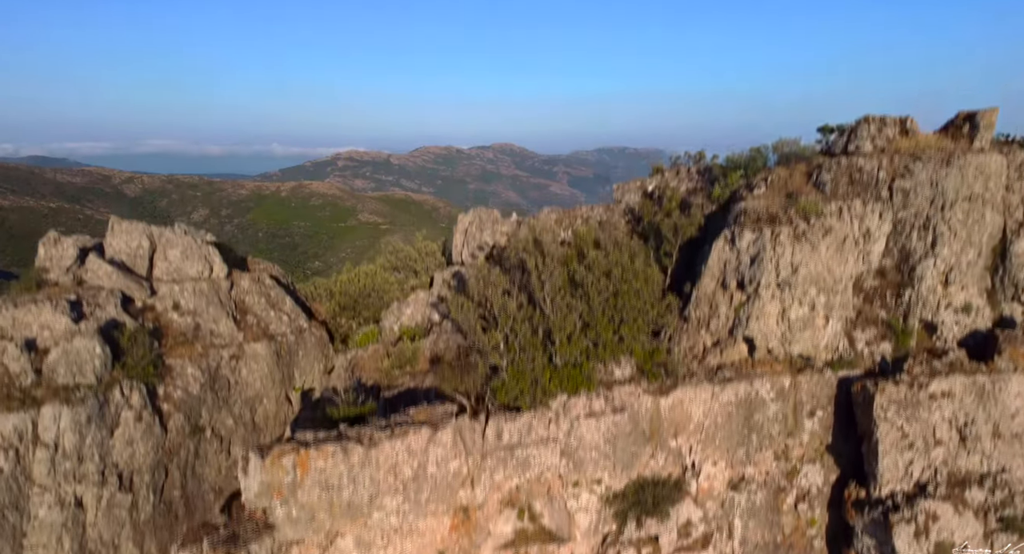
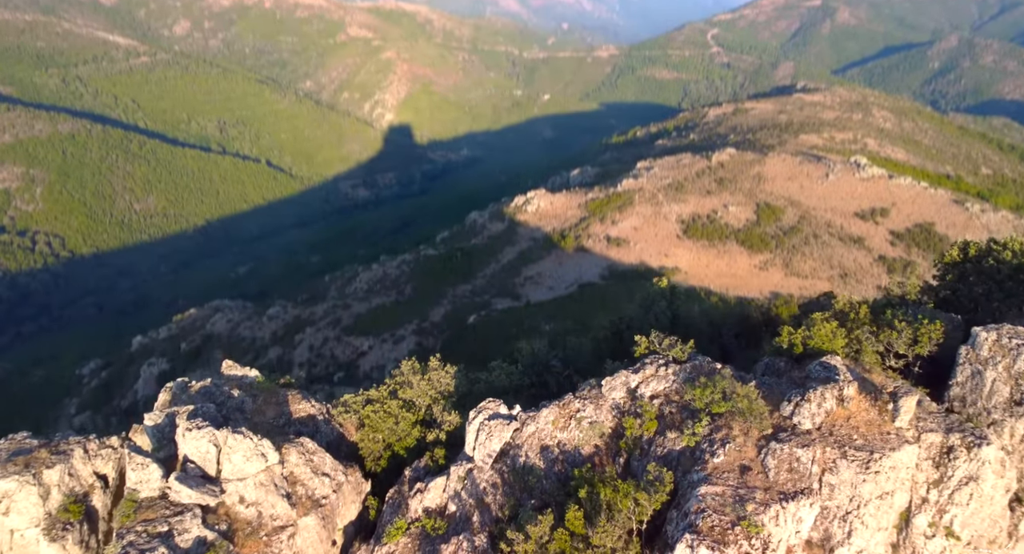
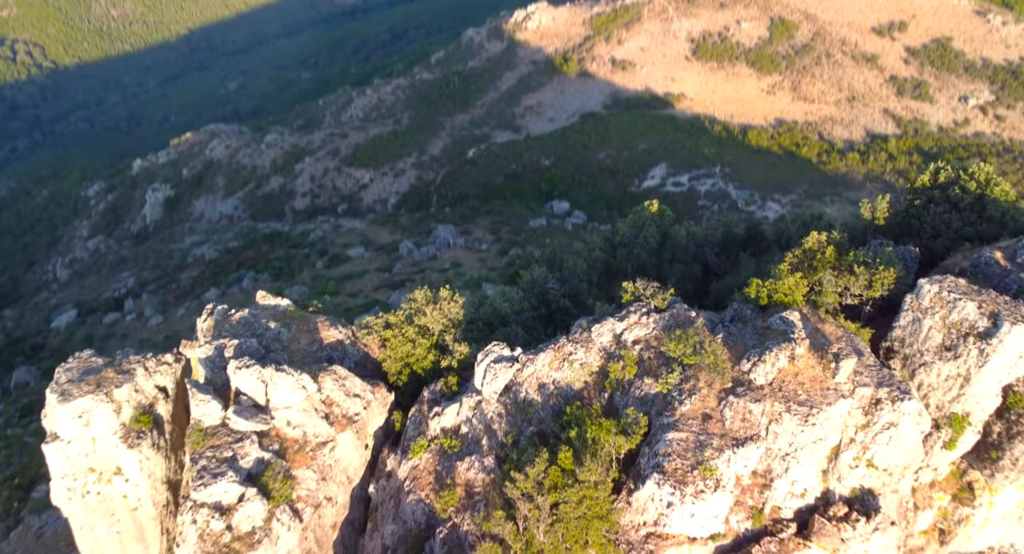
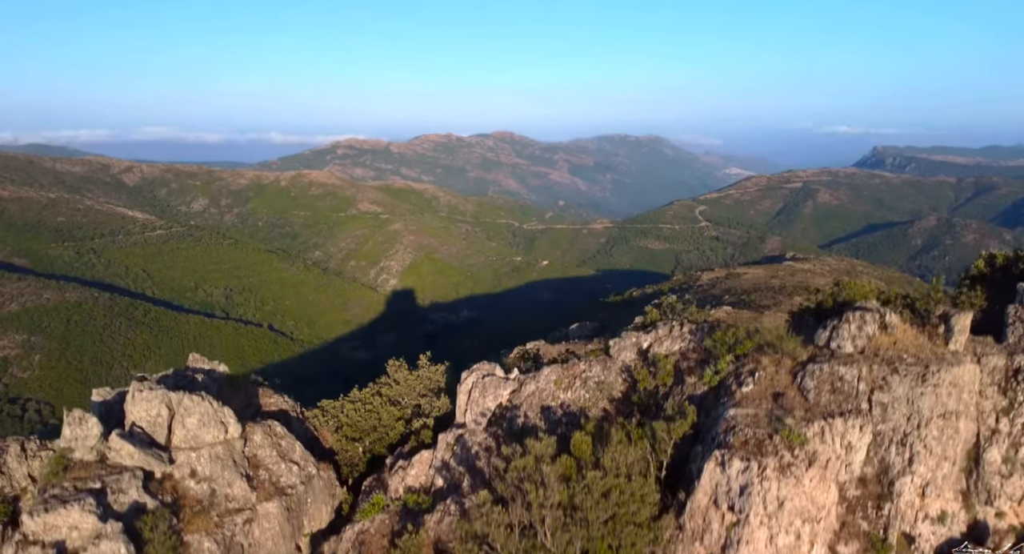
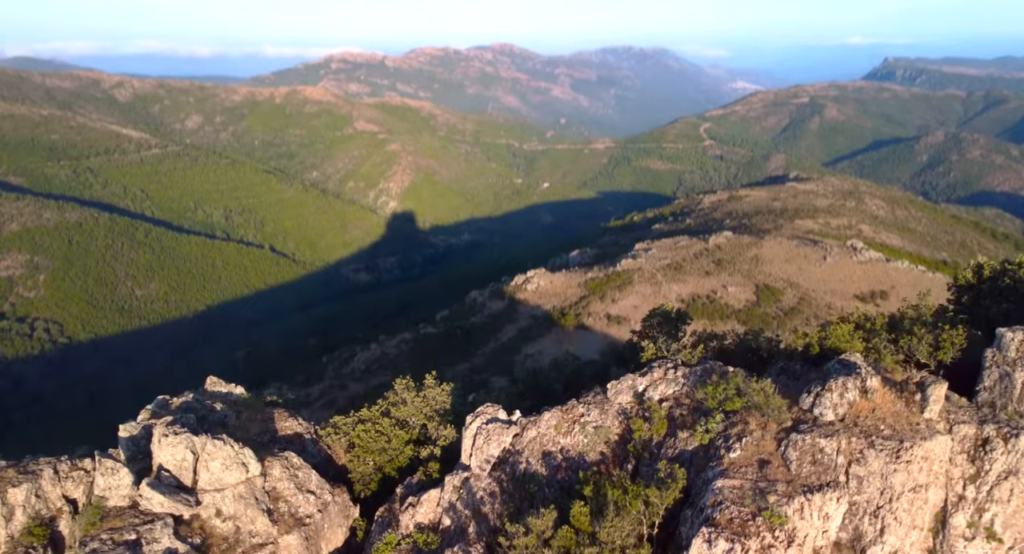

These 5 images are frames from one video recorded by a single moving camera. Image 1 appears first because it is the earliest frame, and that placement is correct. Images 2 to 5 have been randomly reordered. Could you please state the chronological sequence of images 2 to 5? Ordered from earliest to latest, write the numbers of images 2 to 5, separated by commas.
4, 5, 2, 3
